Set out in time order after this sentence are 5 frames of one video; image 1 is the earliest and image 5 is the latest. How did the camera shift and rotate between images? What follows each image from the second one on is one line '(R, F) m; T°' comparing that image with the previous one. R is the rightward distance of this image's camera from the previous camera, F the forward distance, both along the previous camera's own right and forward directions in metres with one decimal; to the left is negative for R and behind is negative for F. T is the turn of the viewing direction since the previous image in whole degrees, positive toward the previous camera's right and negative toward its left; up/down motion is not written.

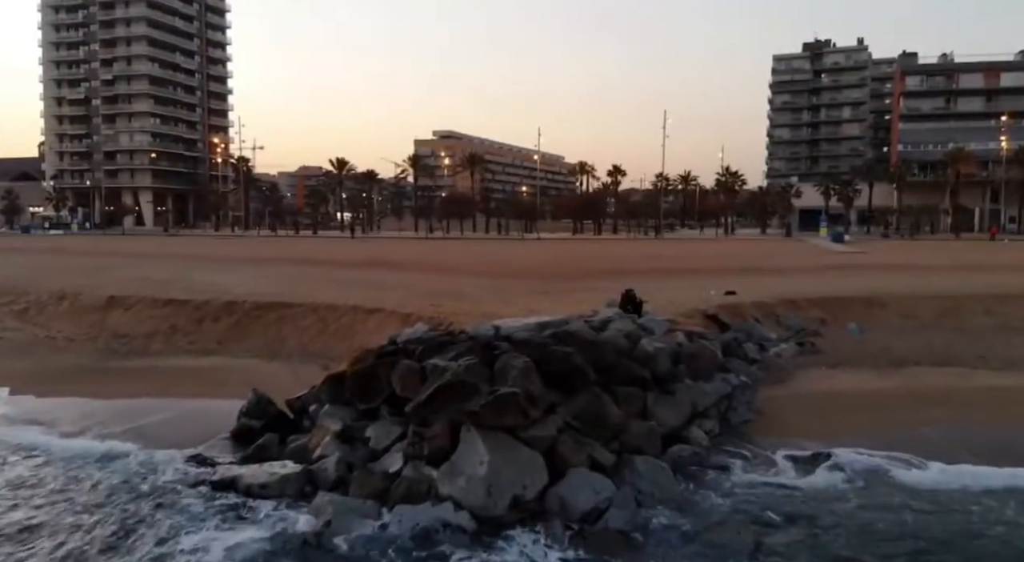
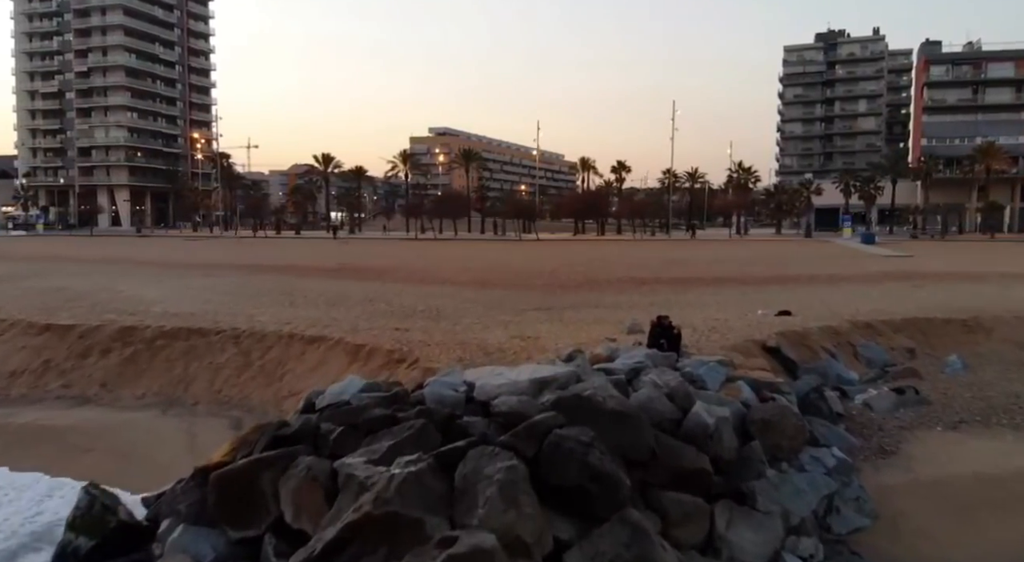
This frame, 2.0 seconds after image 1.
(+0.2, +4.6) m; 0°
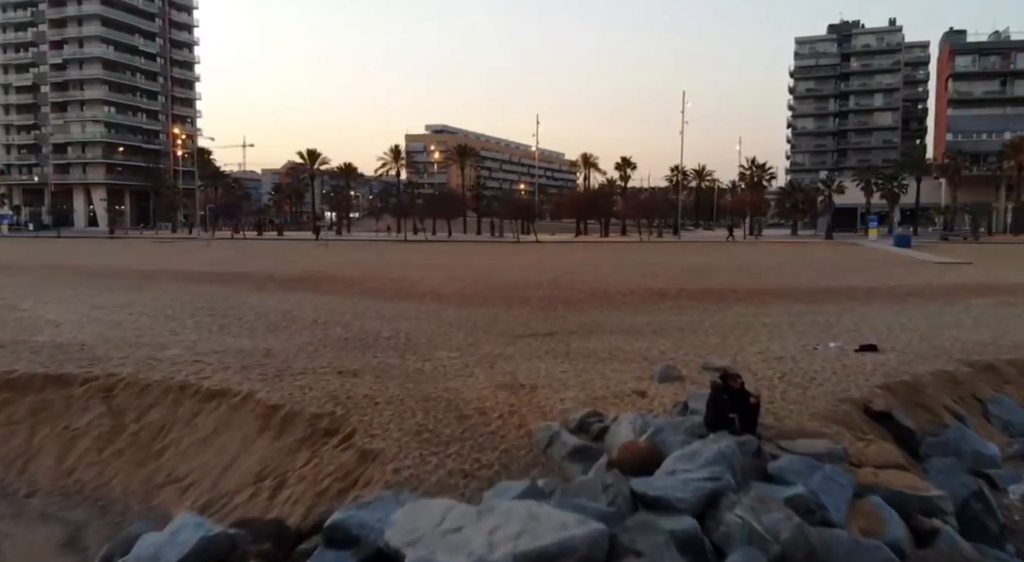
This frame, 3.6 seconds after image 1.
(+0.2, +4.0) m; 0°
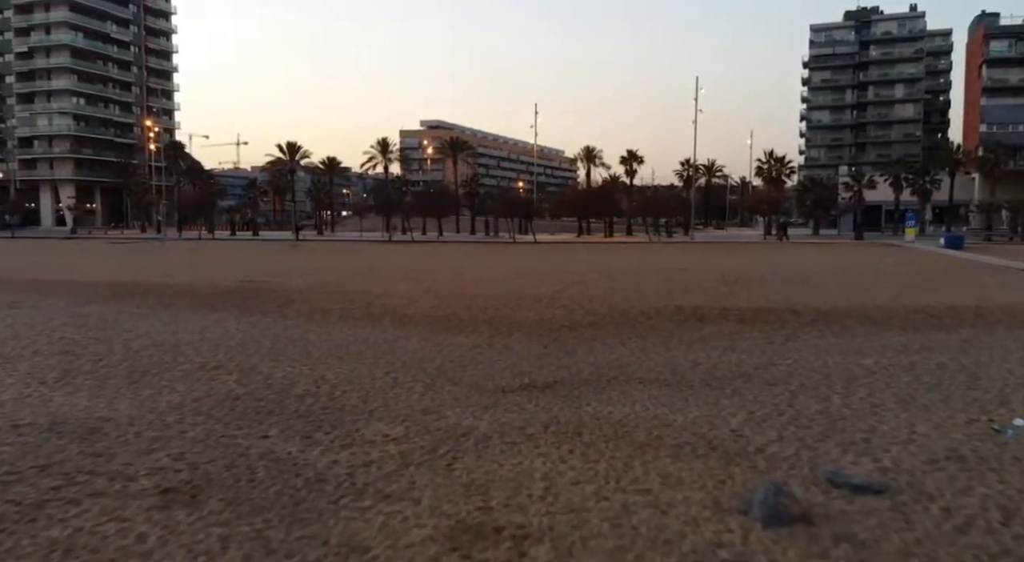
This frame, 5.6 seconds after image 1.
(+0.2, +4.8) m; 0°
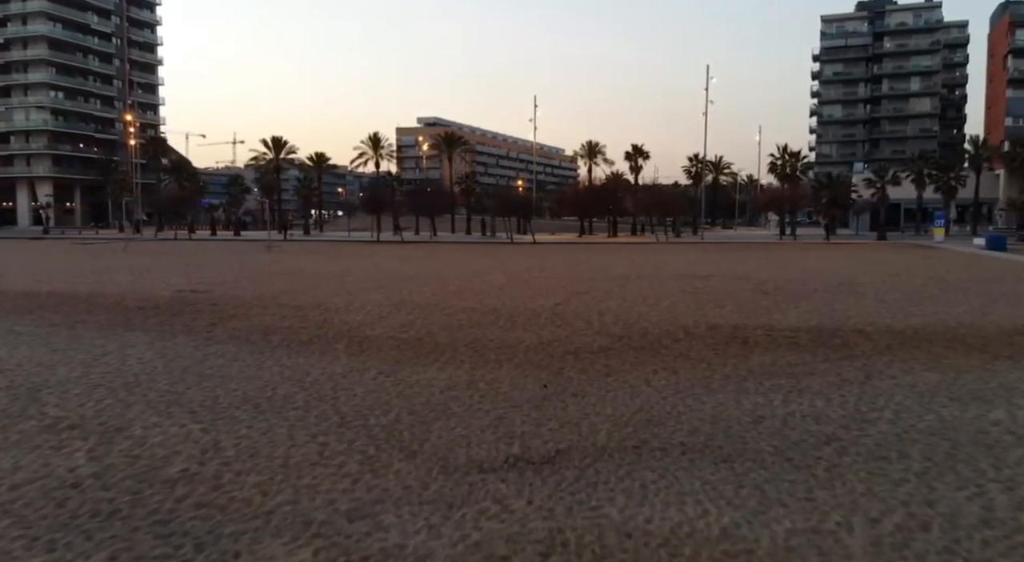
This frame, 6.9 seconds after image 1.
(+0.1, +3.1) m; 0°
